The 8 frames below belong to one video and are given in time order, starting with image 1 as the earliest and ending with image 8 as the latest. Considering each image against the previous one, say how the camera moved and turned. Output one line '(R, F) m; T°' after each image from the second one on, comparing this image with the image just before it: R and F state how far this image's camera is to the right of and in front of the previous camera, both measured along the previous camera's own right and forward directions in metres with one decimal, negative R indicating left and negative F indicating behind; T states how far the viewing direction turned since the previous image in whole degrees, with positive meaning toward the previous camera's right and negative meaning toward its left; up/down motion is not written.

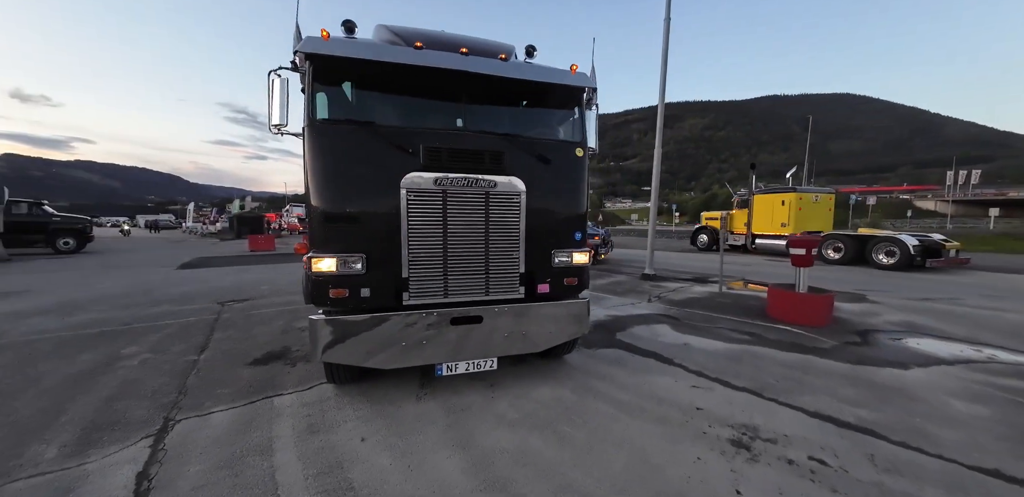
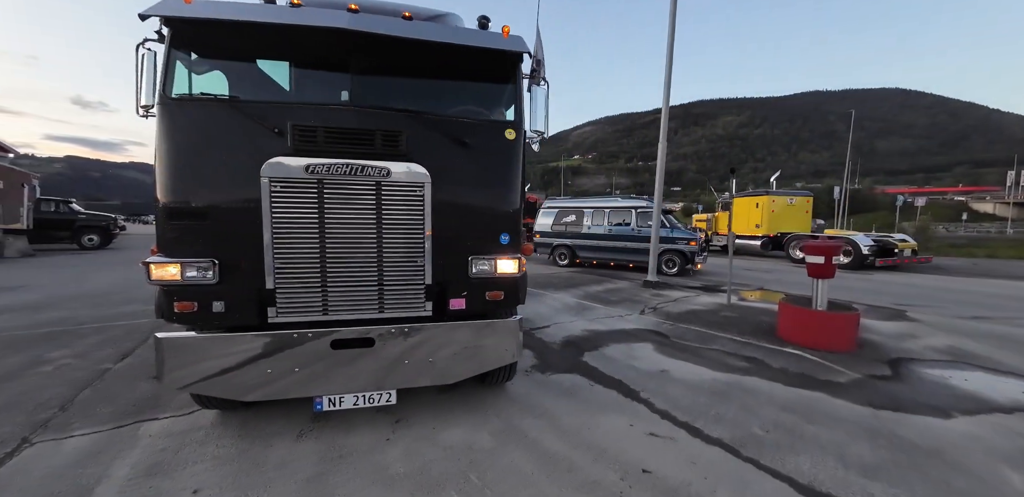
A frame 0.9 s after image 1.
(+0.9, +0.8) m; -4°
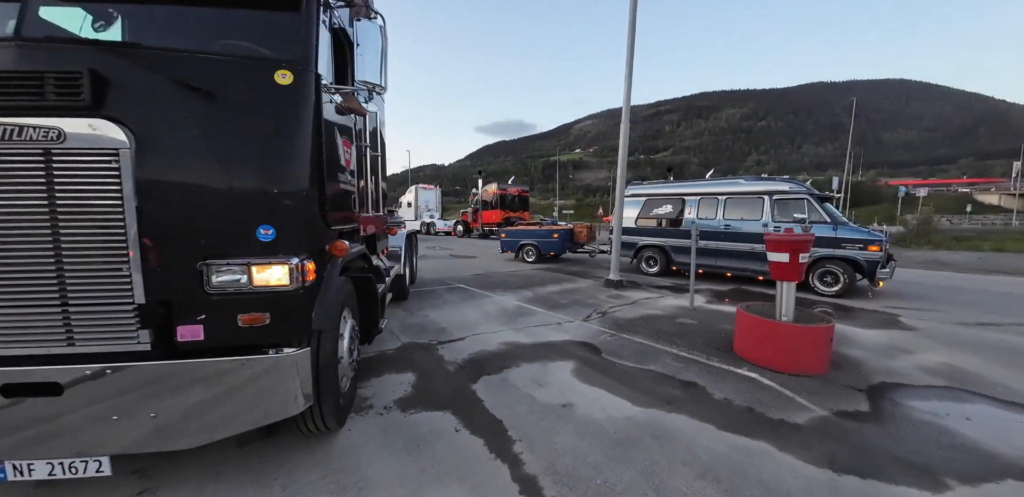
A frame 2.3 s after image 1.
(+1.3, +1.0) m; 0°
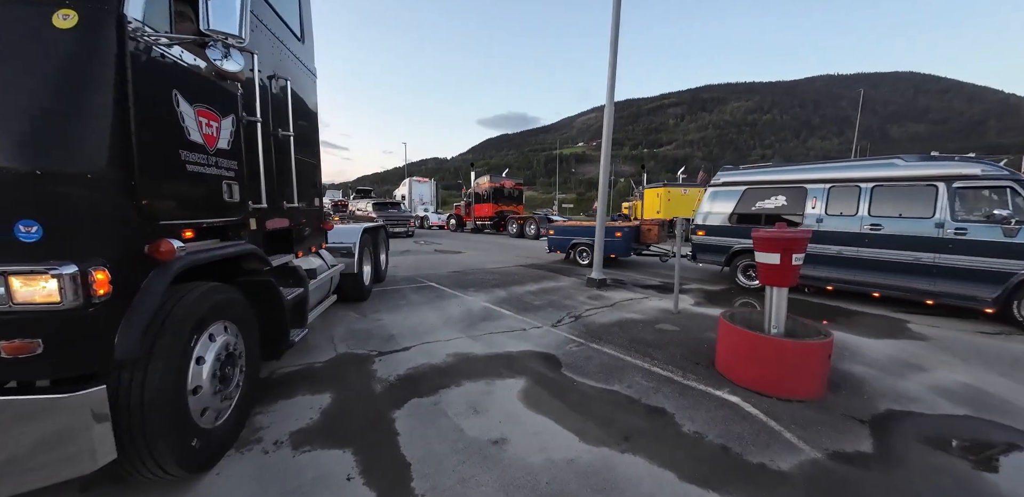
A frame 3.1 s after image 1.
(+0.6, +0.6) m; 0°
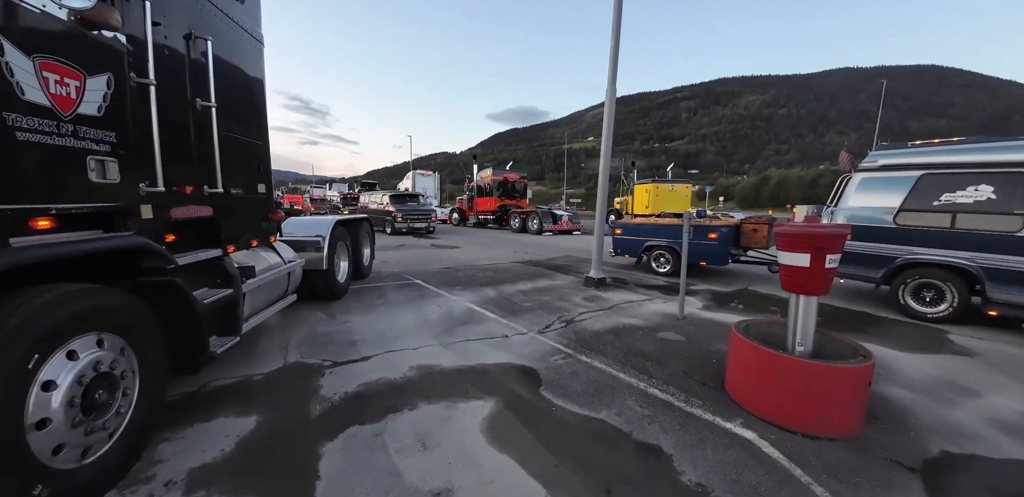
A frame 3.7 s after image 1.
(+0.3, +0.6) m; -1°
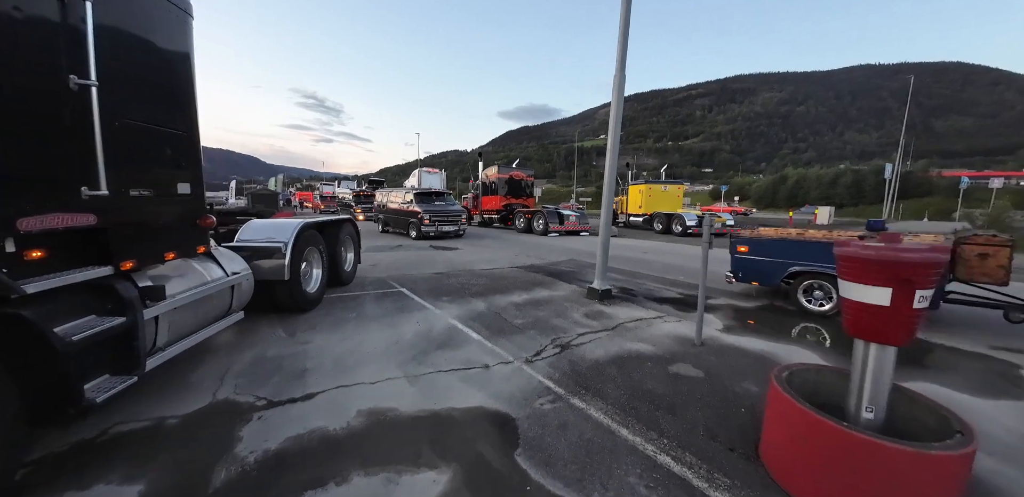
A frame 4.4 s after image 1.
(+0.3, +0.7) m; -2°
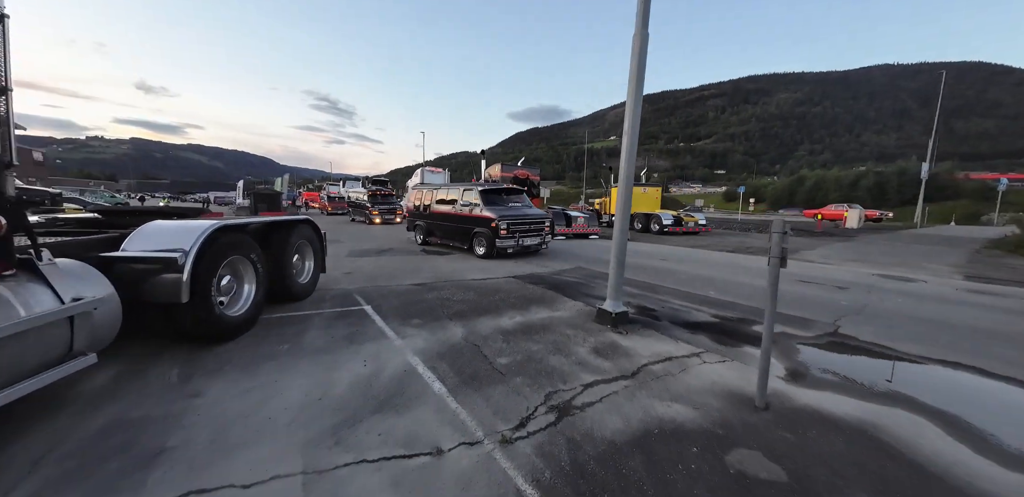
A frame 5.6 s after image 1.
(+0.2, +1.3) m; -1°
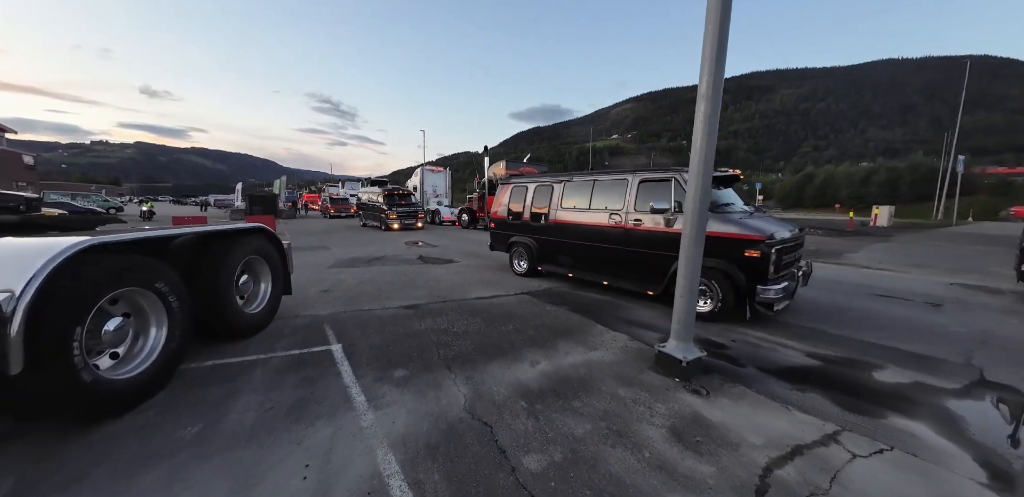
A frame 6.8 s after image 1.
(-0.2, +1.3) m; 0°
